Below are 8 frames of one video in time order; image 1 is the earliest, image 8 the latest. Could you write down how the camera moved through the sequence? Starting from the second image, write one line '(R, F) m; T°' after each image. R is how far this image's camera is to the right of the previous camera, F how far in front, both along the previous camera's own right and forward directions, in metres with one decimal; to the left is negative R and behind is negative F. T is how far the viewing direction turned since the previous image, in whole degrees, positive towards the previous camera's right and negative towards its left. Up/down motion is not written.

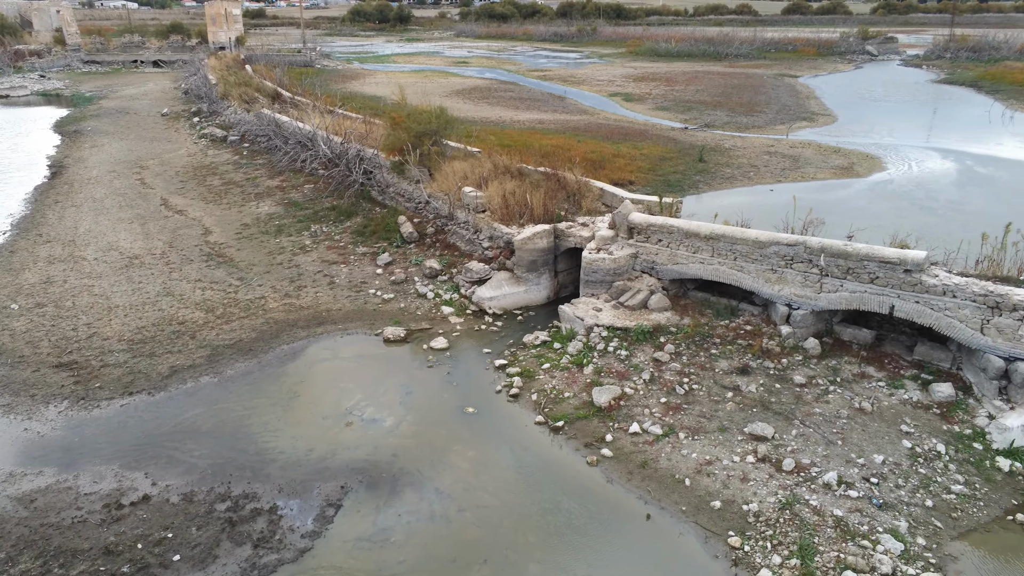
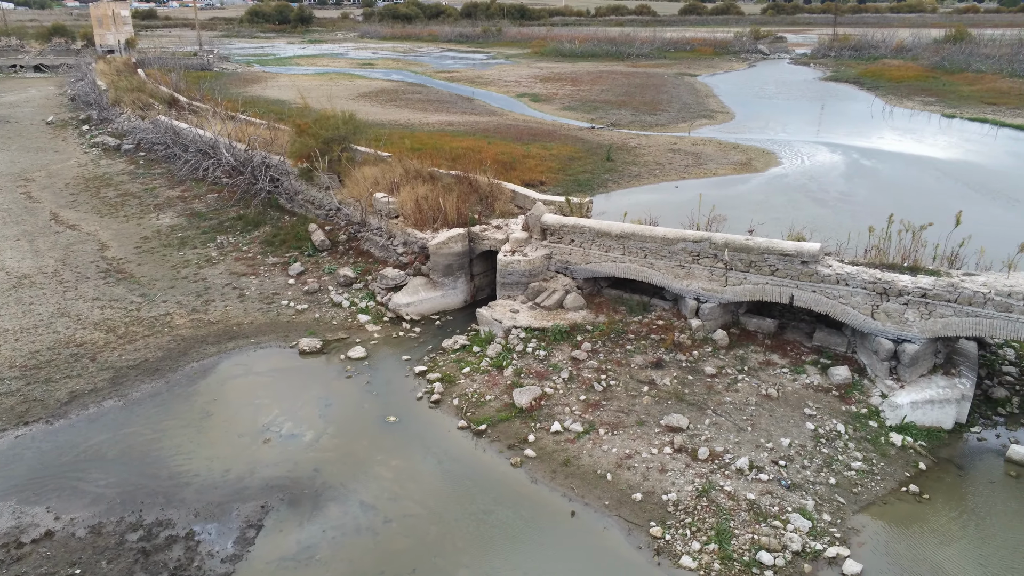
(+0.3, +0.1) m; +6°
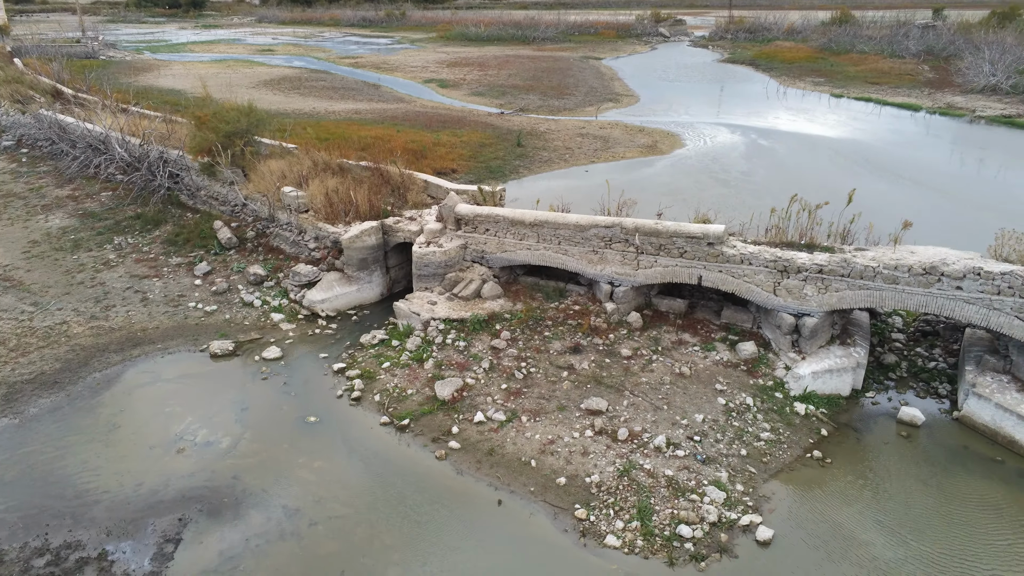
(+0.4, +0.1) m; +5°
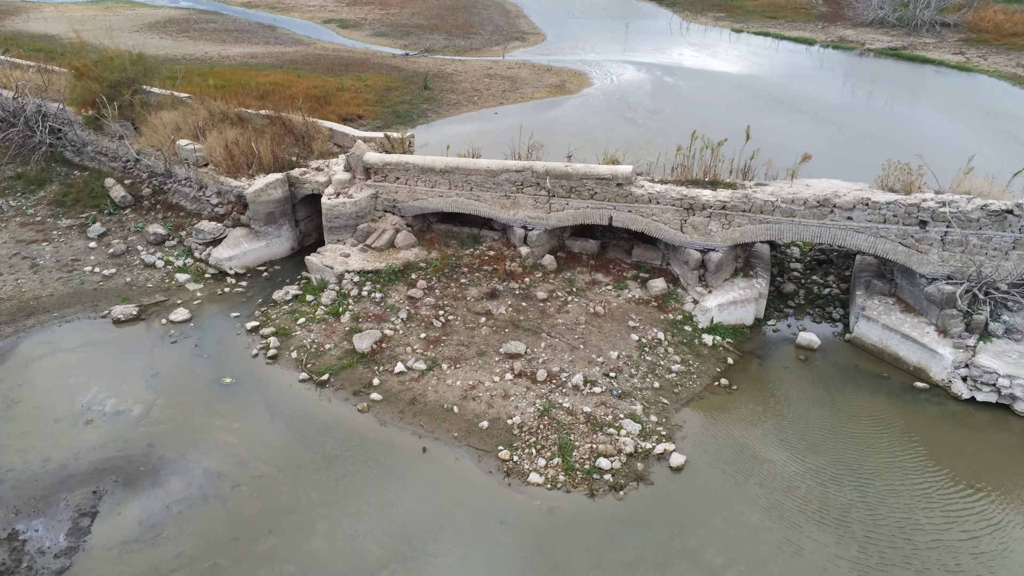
(+0.4, 0.0) m; +5°
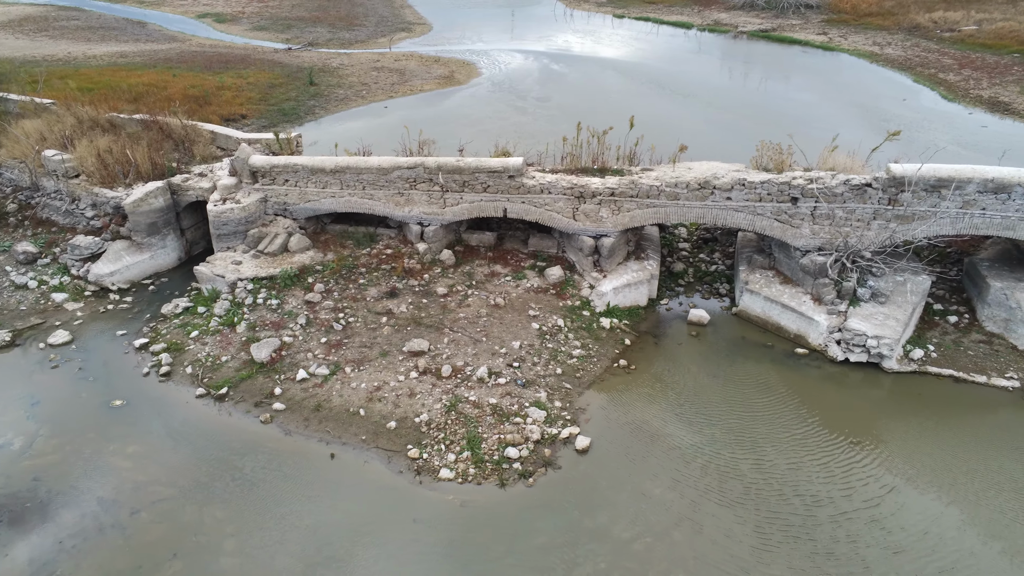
(+0.5, 0.0) m; +6°
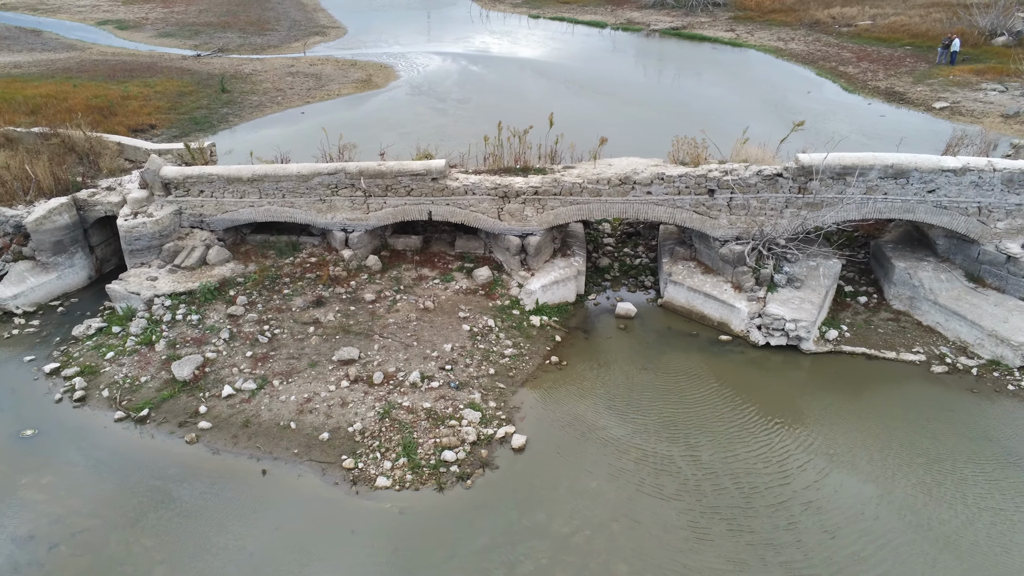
(+0.3, 0.0) m; +4°
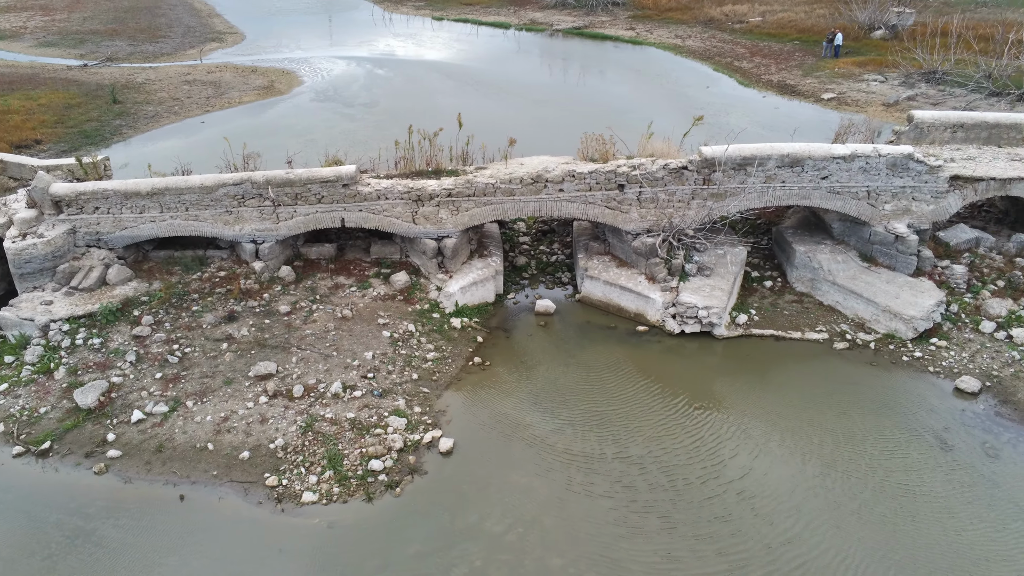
(+0.3, 0.0) m; +5°
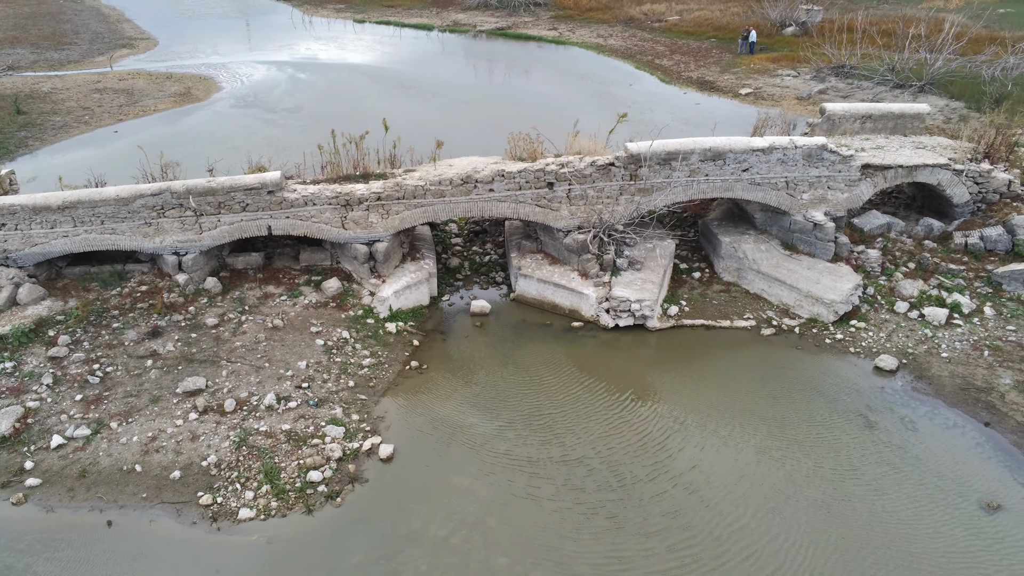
(+0.3, 0.0) m; +4°
